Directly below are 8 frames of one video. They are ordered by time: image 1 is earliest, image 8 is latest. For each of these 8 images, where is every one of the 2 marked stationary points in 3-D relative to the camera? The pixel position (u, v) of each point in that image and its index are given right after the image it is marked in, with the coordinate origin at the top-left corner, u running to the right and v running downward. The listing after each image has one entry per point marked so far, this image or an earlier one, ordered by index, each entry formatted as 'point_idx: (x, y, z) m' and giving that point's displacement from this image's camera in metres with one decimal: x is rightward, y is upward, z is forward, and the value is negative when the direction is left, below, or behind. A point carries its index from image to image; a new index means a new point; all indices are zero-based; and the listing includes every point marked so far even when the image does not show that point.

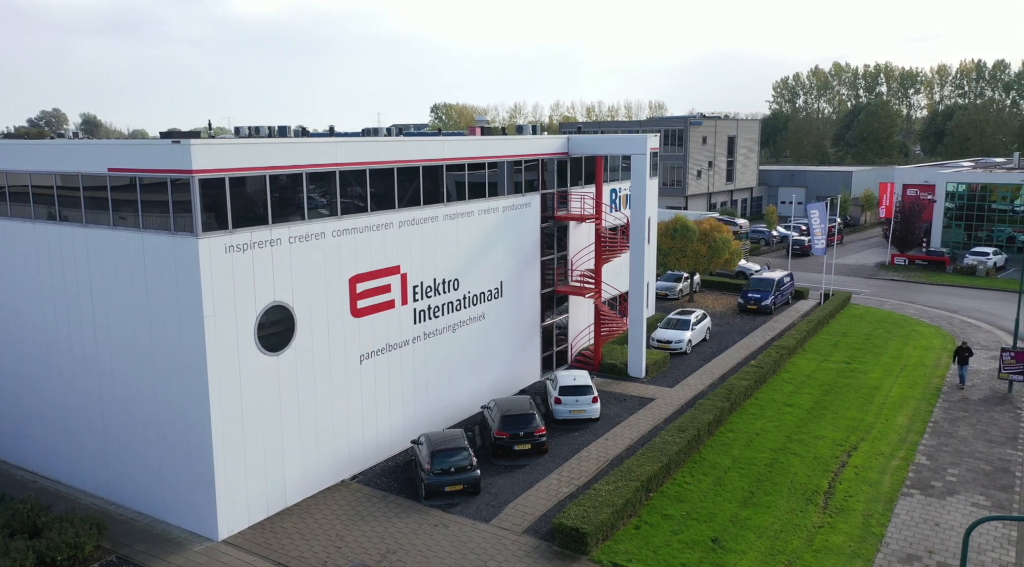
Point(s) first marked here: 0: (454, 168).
0: (-1.4, +2.7, +18.9) m
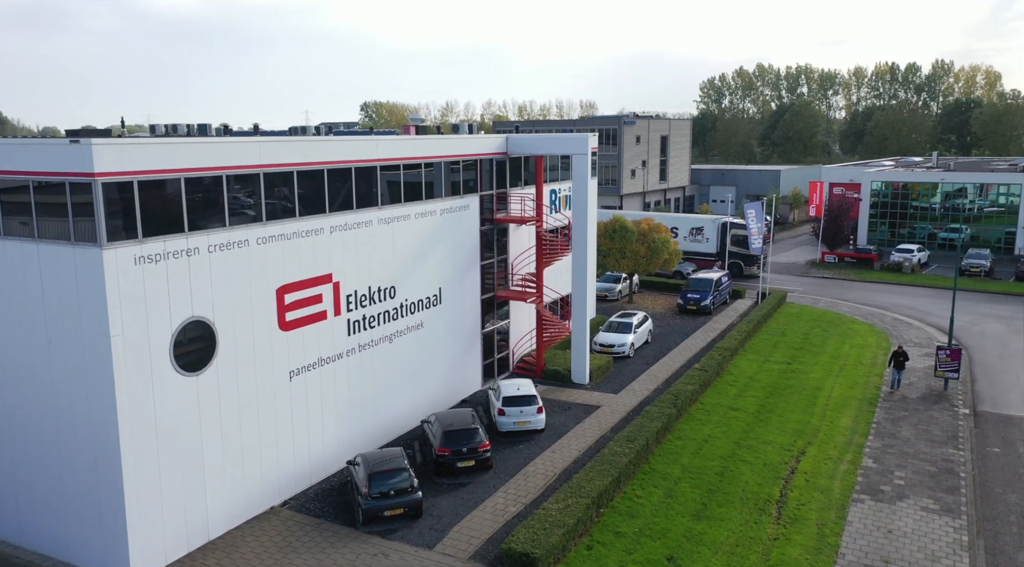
0: (-2.7, +2.6, +17.9) m
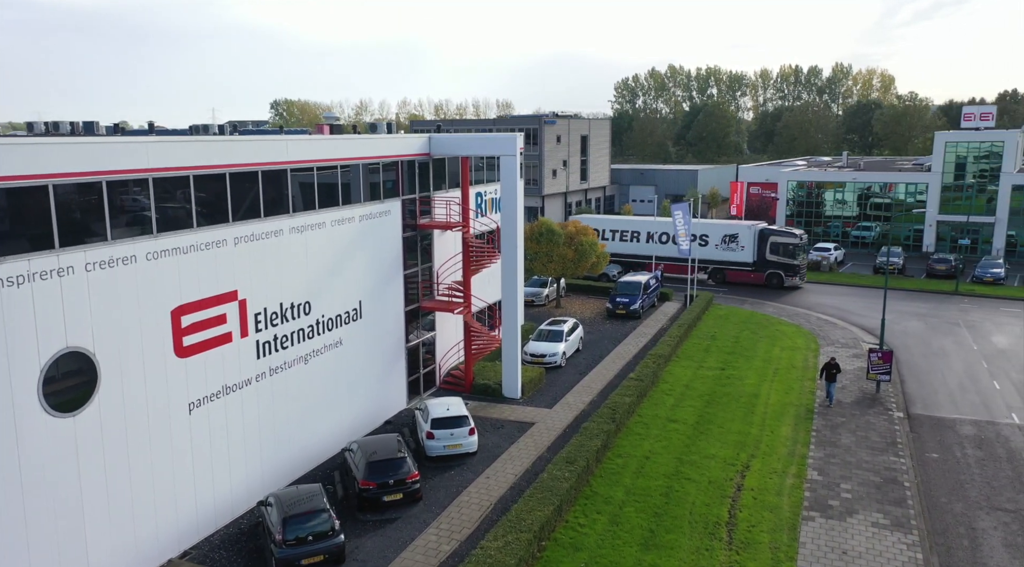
0: (-4.2, +2.3, +16.2) m
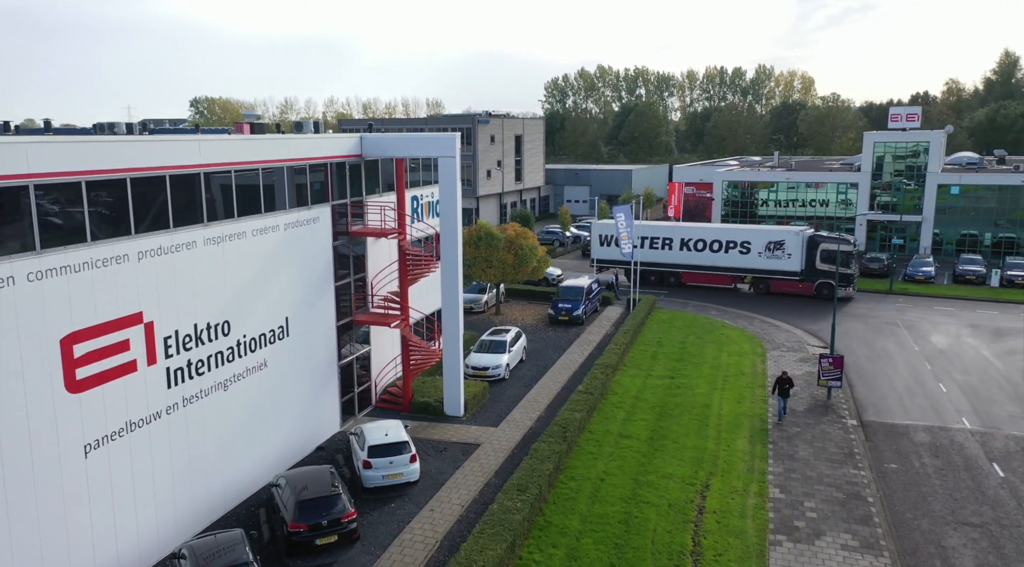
0: (-5.3, +2.0, +14.4) m
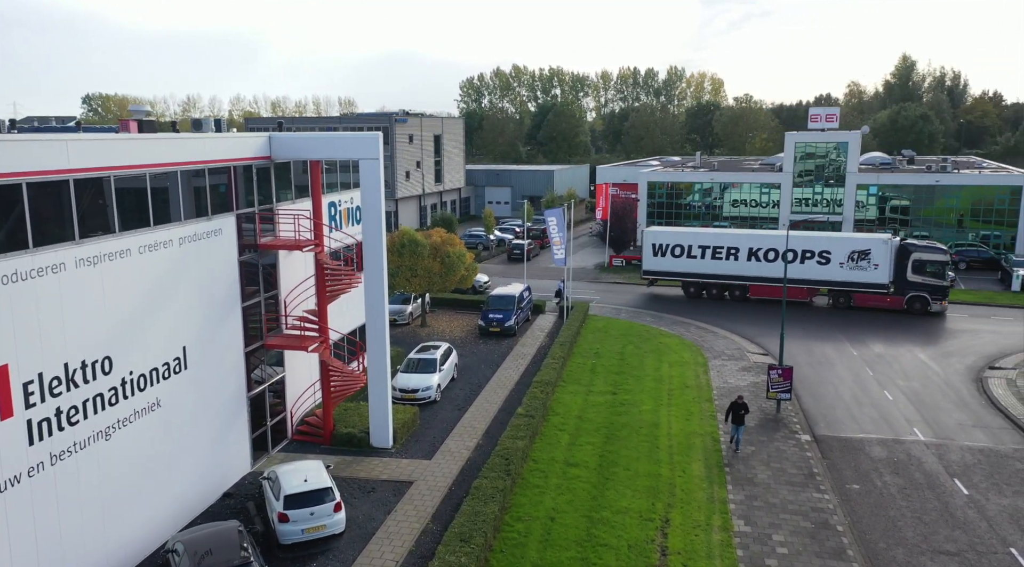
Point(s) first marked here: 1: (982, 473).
0: (-6.2, +1.5, +11.9) m
1: (+10.4, -4.2, +17.8) m
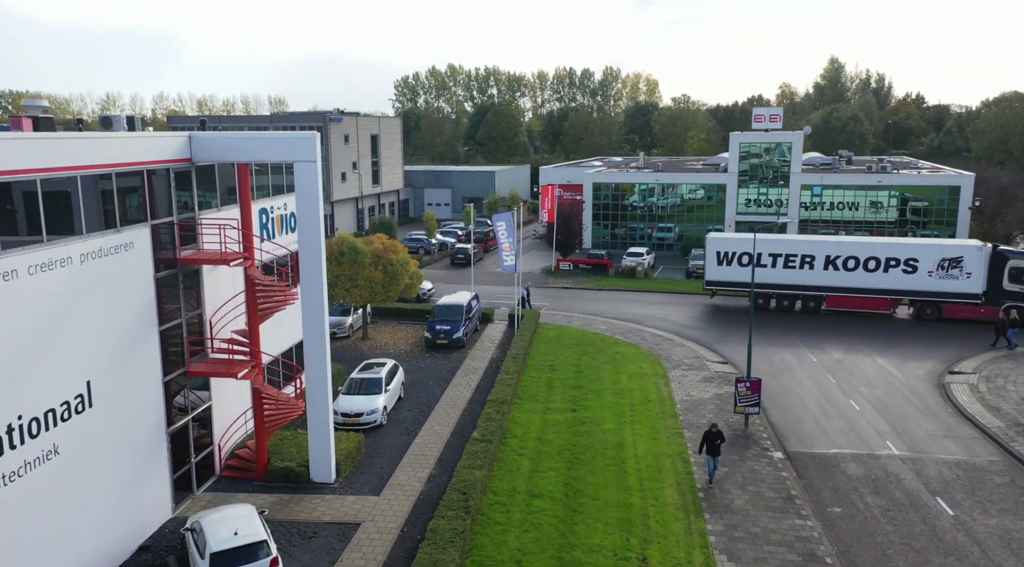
0: (-6.7, +1.2, +9.8) m
1: (+9.5, -4.4, +17.0) m
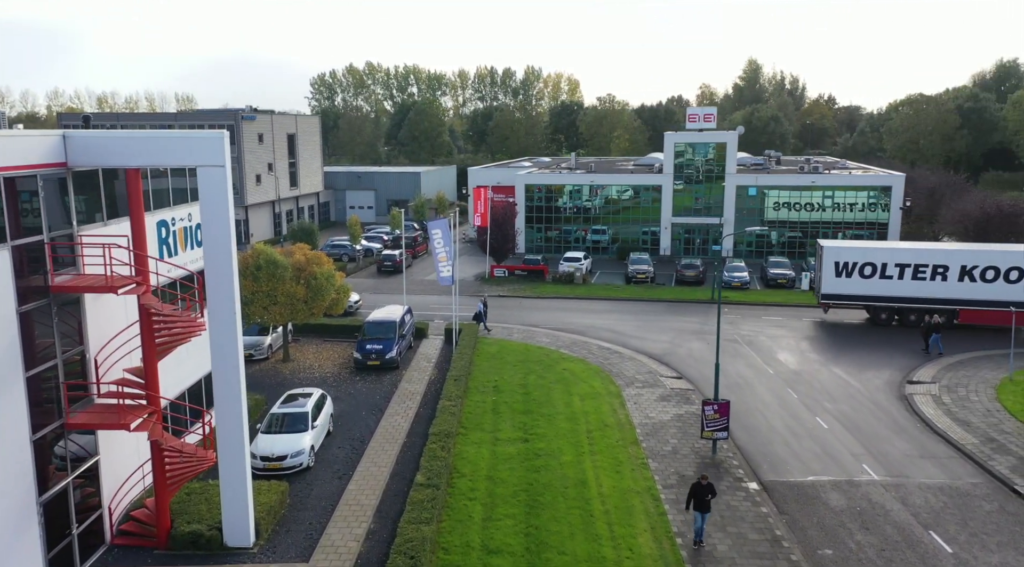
0: (-6.9, +0.7, +6.9) m
1: (+8.6, -4.6, +15.7) m
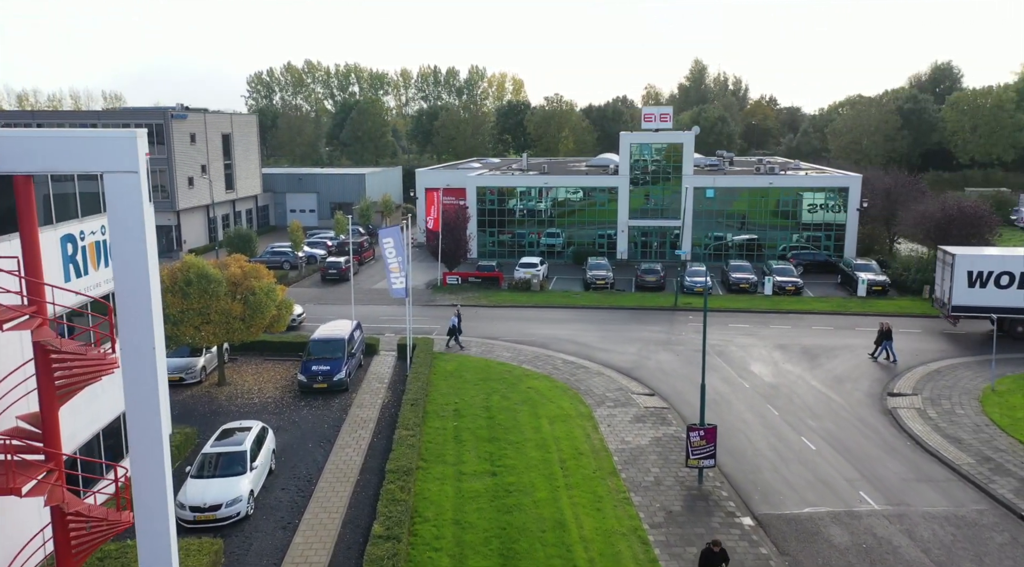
0: (-6.8, +0.3, +4.6) m
1: (+8.1, -4.8, +14.3) m
